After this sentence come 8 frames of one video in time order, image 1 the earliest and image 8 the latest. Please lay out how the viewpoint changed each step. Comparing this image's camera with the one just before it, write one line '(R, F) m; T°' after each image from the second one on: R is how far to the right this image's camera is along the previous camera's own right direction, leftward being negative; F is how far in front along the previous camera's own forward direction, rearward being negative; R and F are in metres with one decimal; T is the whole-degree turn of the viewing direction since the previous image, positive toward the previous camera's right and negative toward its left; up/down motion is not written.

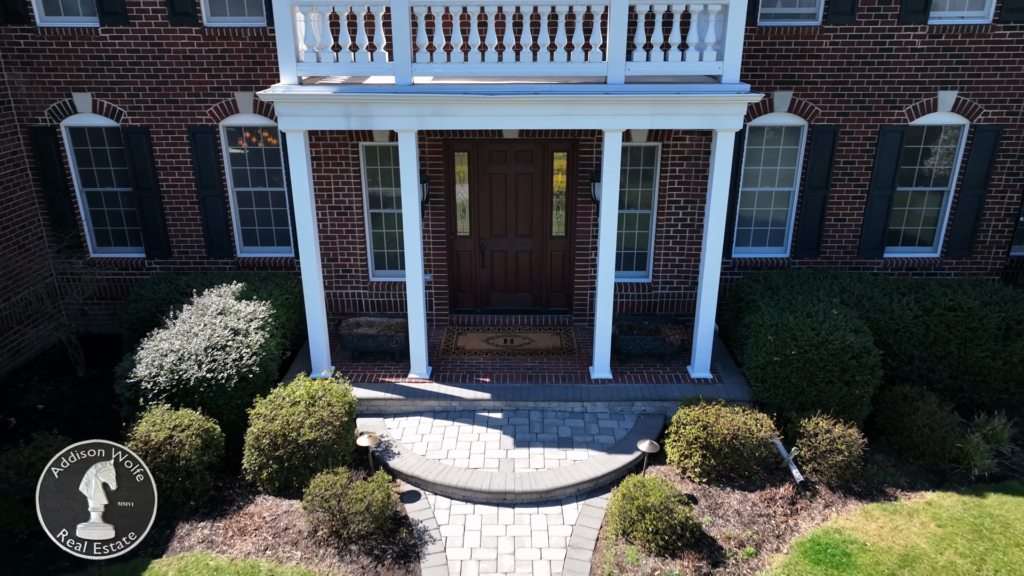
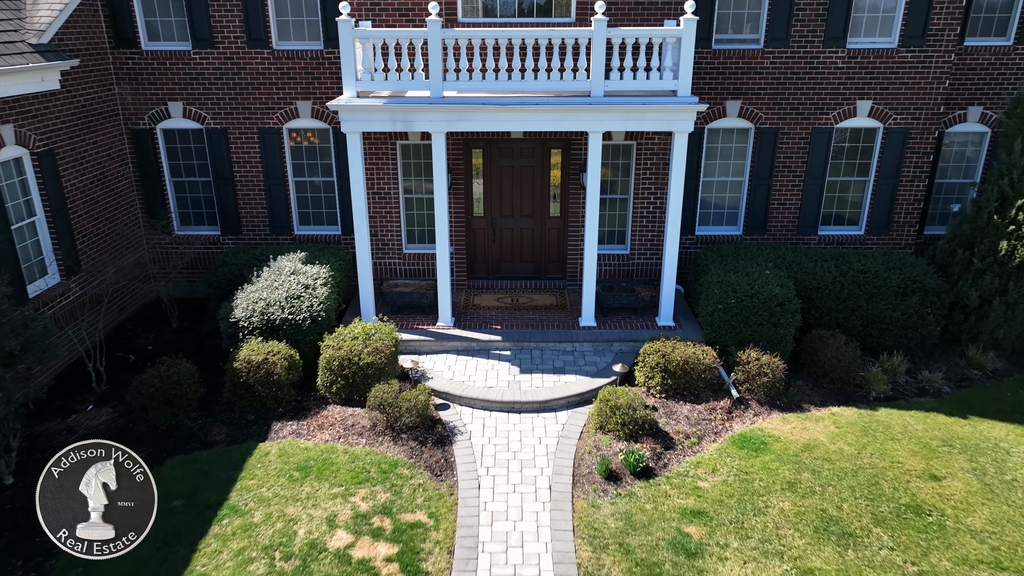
(-0.1, -2.2) m; 0°
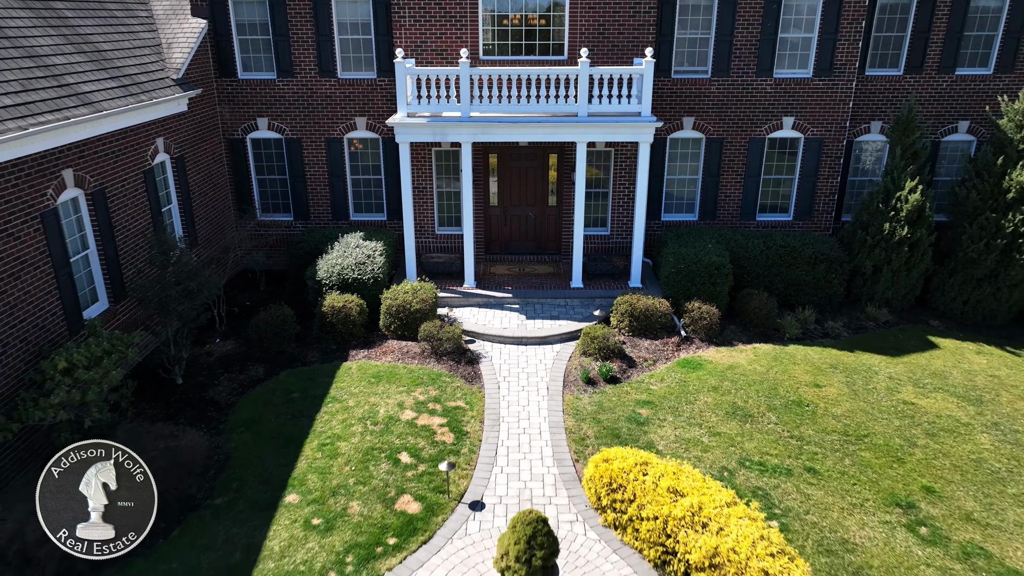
(-0.1, -3.3) m; 0°
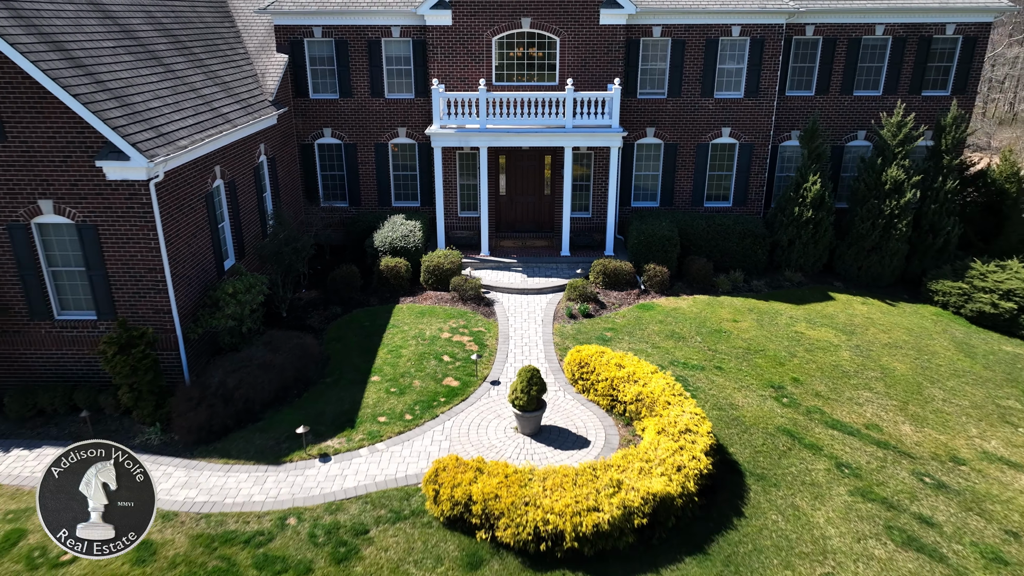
(-0.1, -4.4) m; 0°
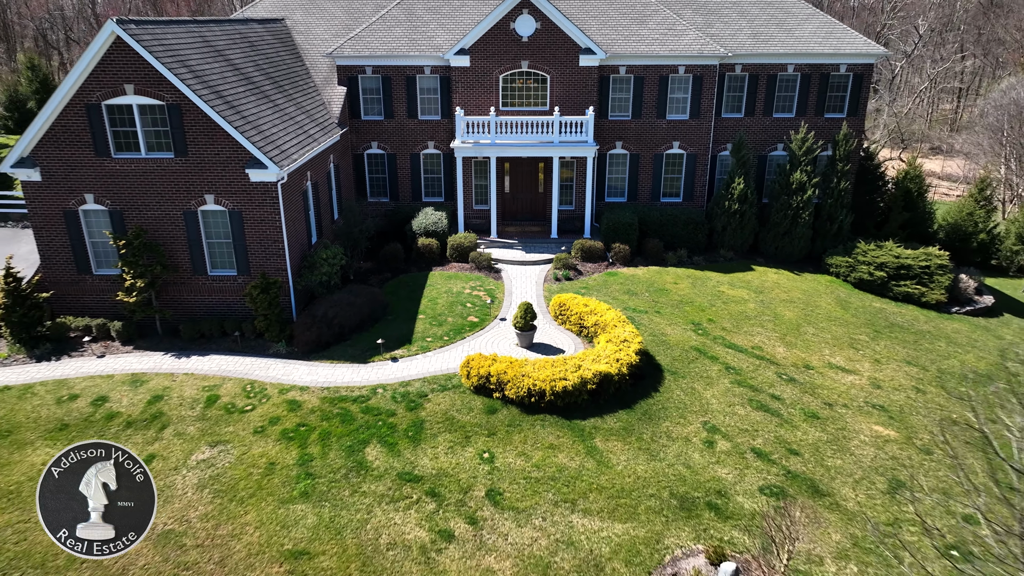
(0.0, -5.9) m; 0°
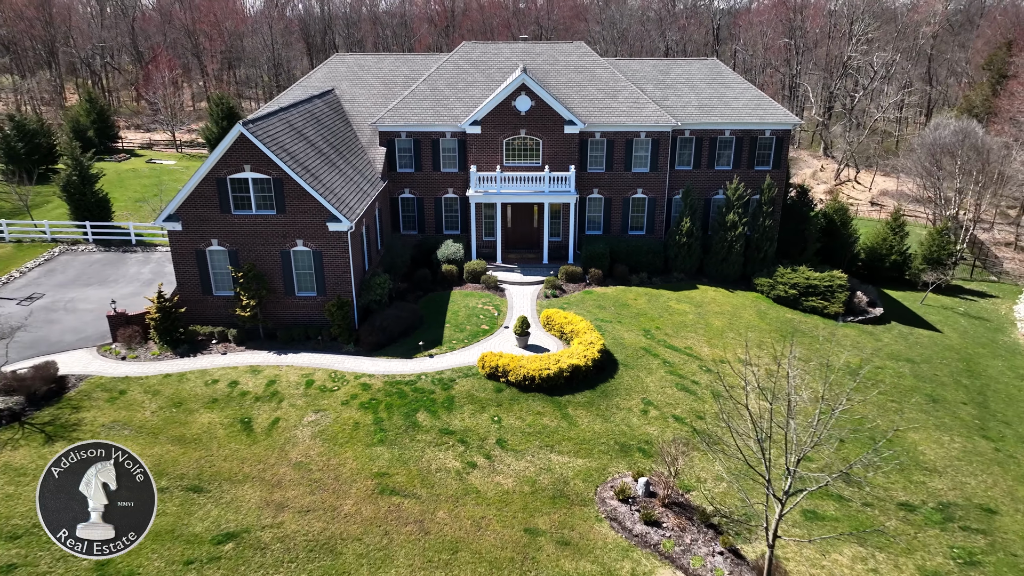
(0.0, -7.1) m; 0°
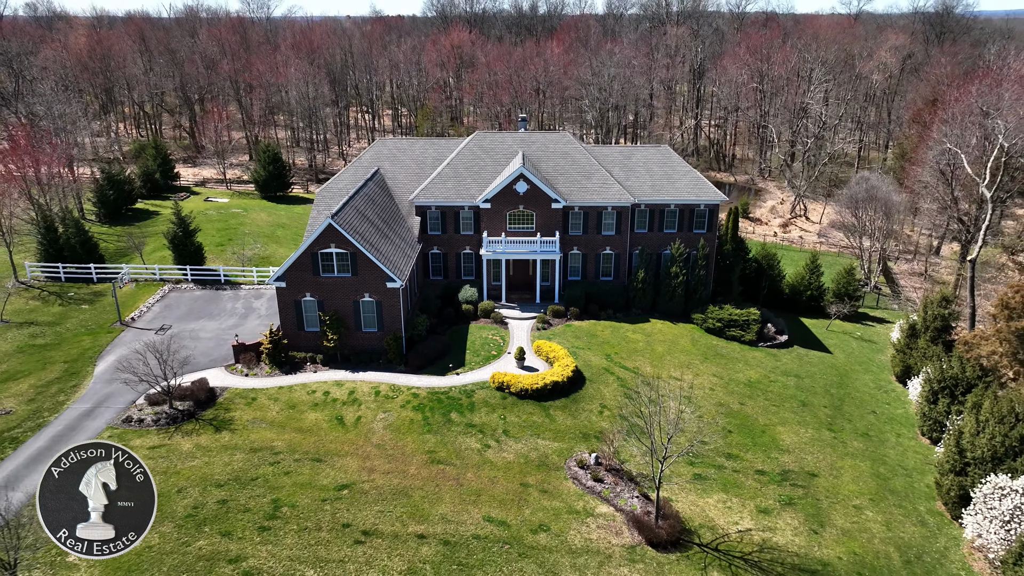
(+0.1, -10.8) m; 0°
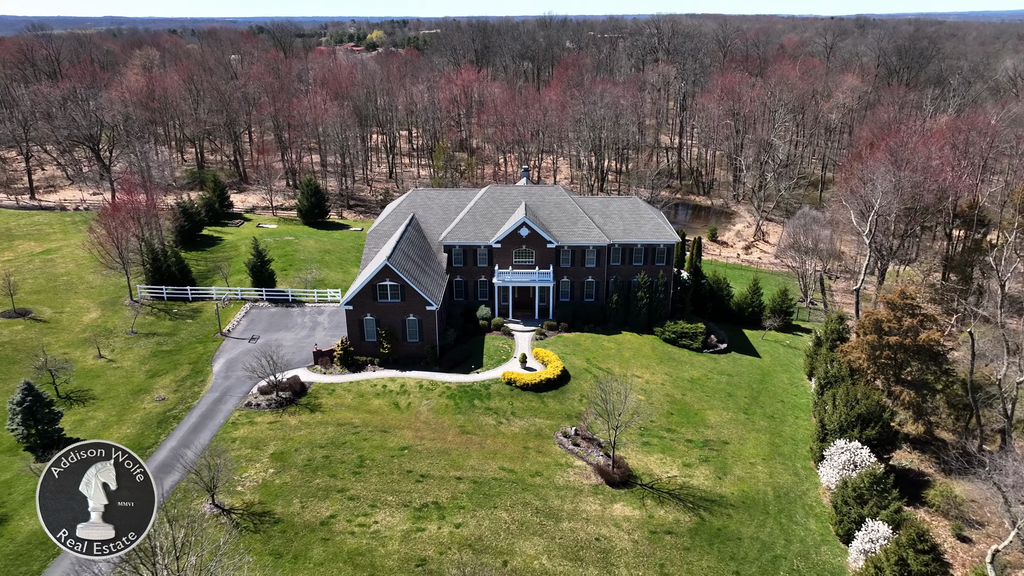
(-0.2, -12.9) m; 0°
